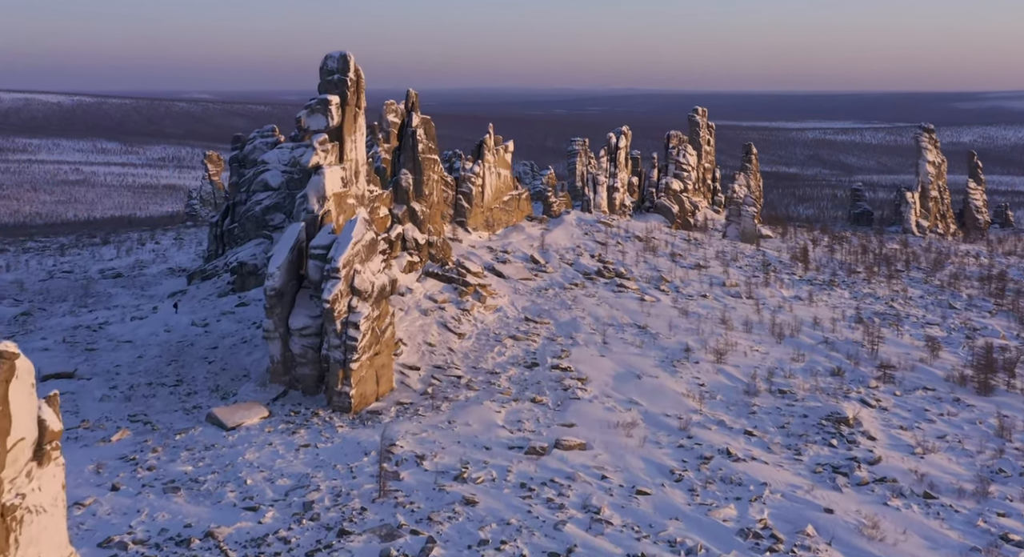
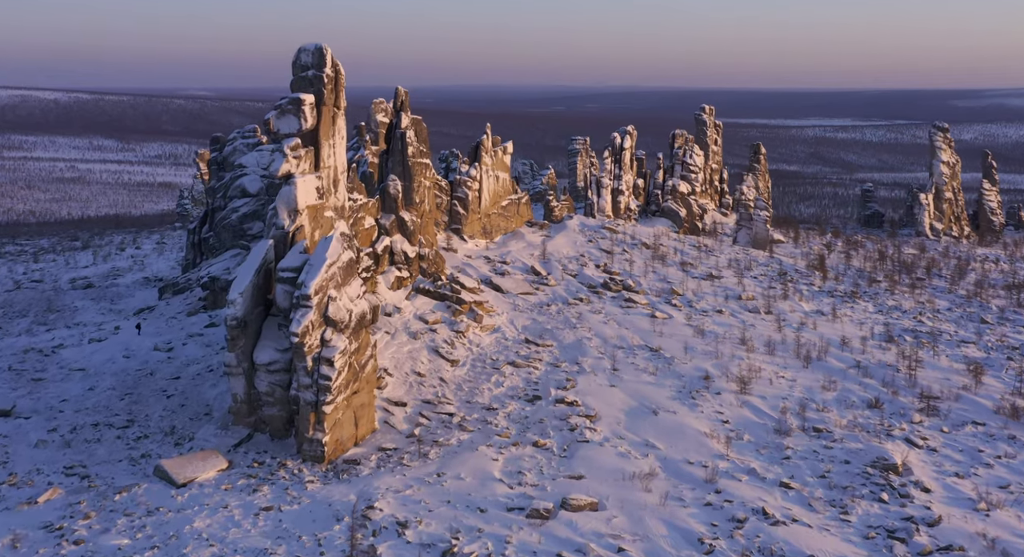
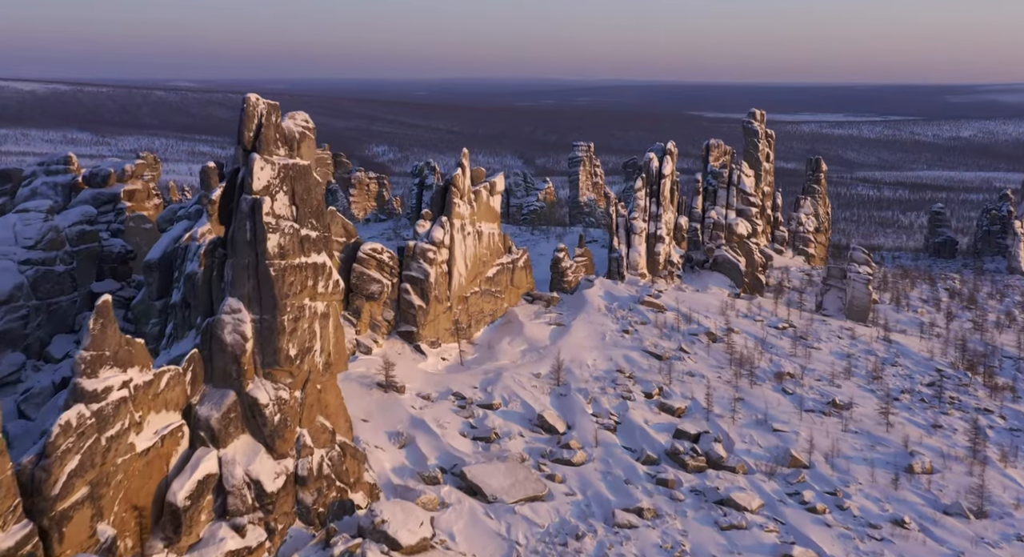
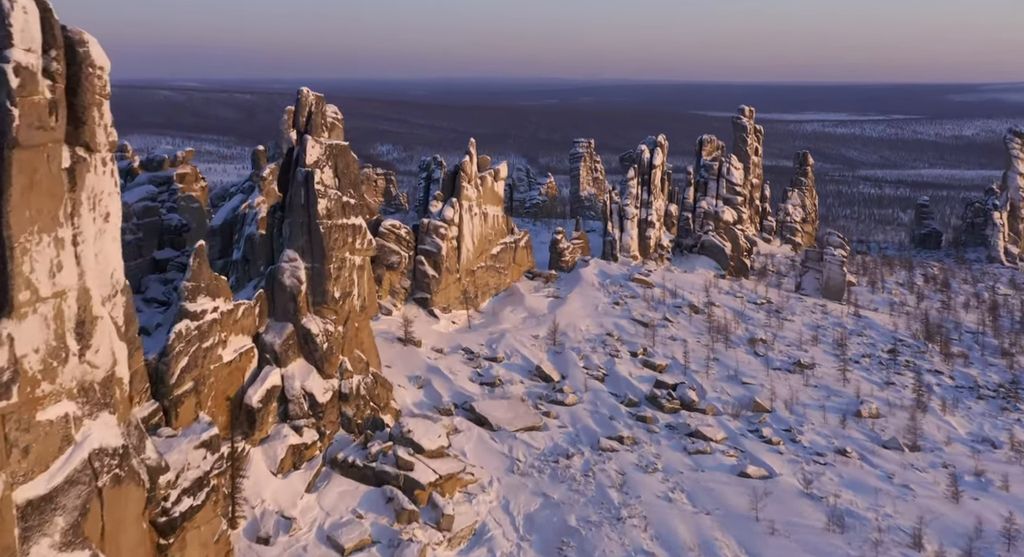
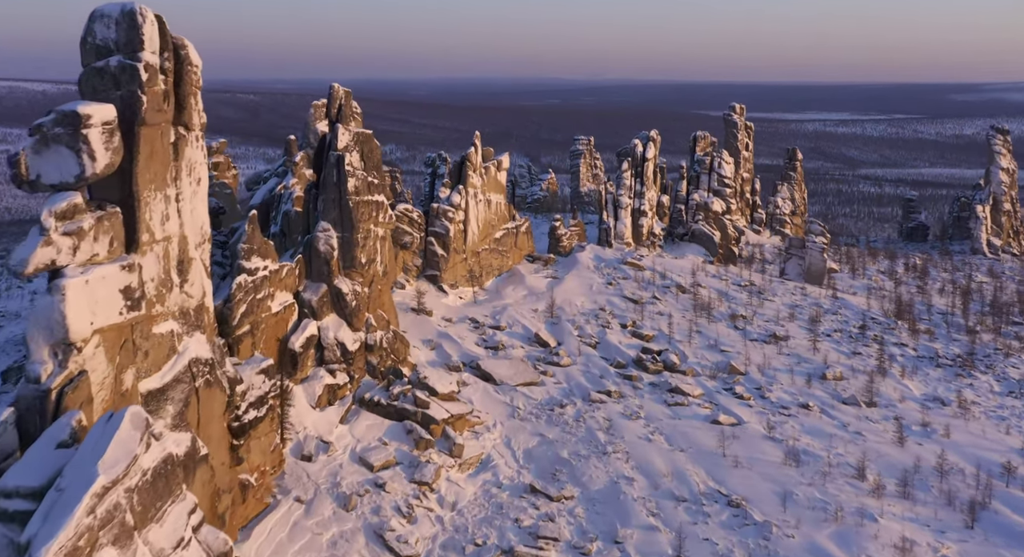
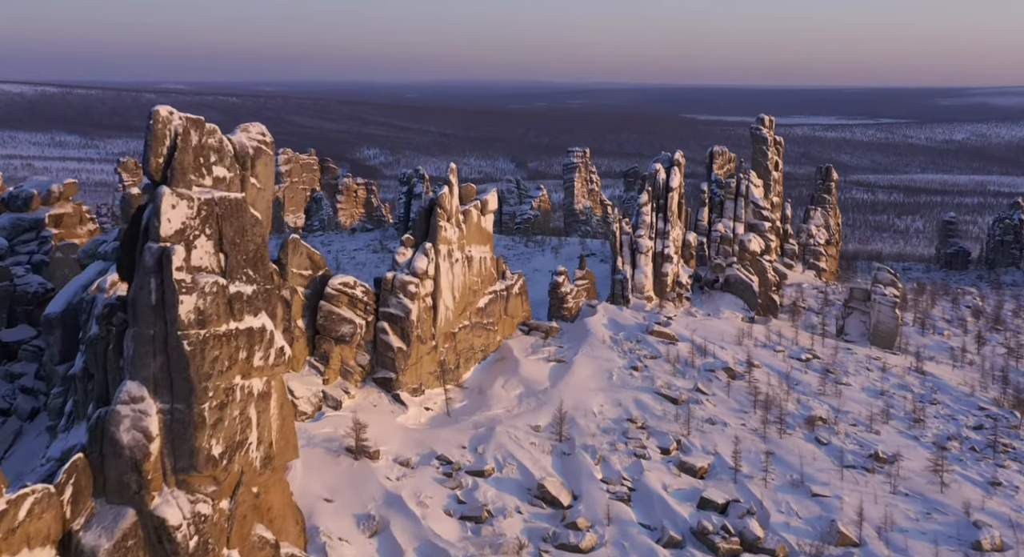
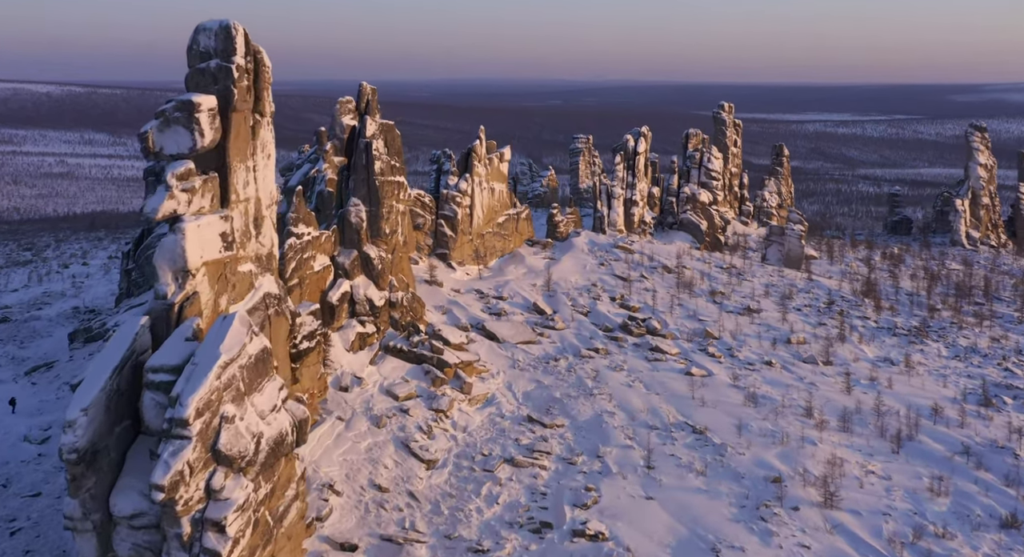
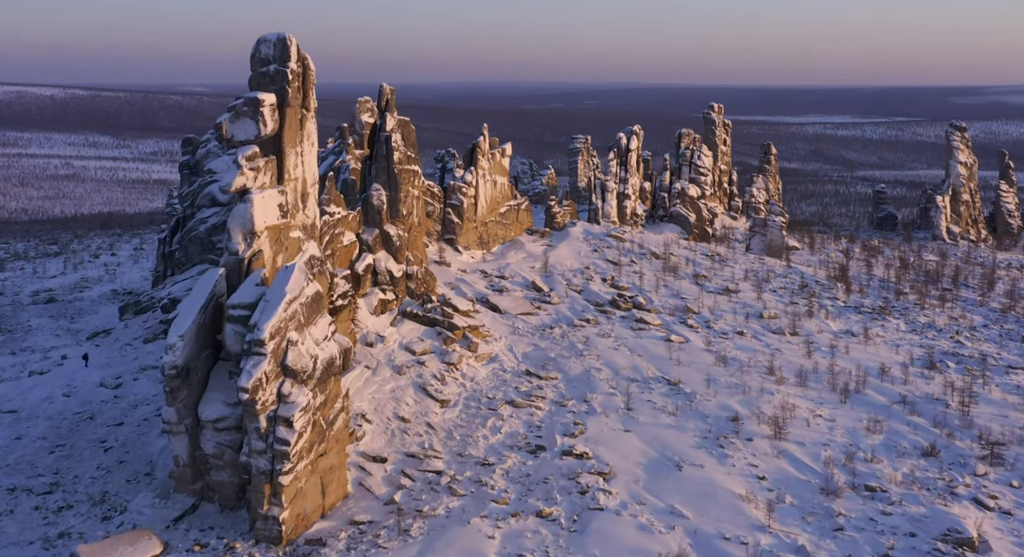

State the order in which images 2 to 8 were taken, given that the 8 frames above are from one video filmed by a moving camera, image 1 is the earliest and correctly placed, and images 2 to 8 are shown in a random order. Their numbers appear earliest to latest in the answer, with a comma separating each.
2, 8, 7, 5, 4, 3, 6
